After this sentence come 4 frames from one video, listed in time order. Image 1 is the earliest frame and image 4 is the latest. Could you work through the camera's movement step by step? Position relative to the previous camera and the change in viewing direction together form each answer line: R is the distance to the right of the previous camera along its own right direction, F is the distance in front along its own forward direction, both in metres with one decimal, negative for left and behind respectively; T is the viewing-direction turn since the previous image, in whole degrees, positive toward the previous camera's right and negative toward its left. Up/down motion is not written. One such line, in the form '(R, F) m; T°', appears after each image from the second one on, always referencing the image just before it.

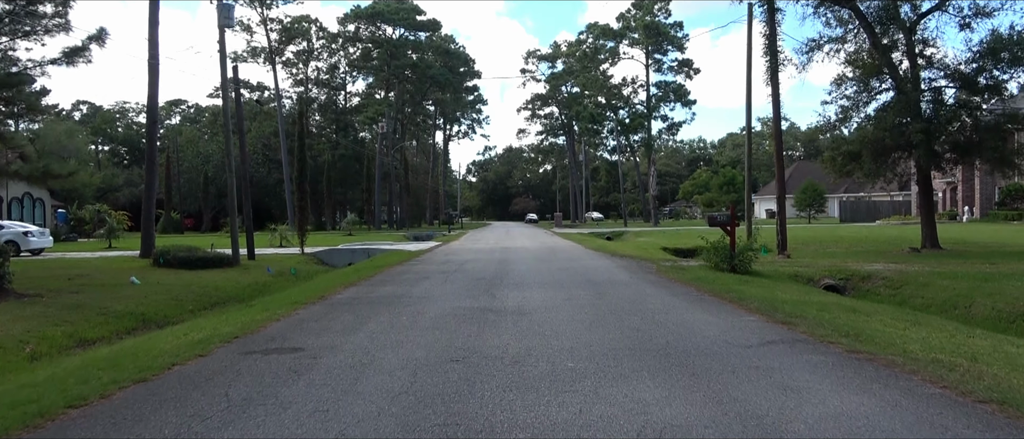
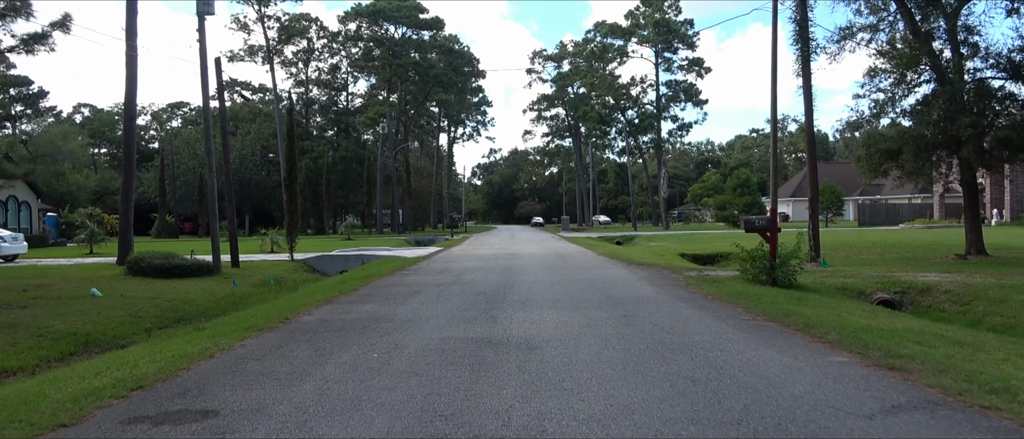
(0.0, +2.1) m; 0°
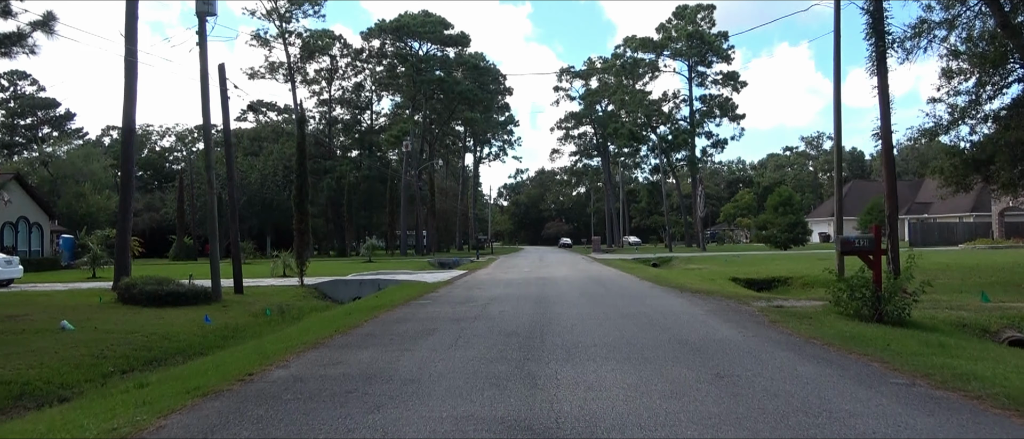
(-0.2, +2.6) m; -2°
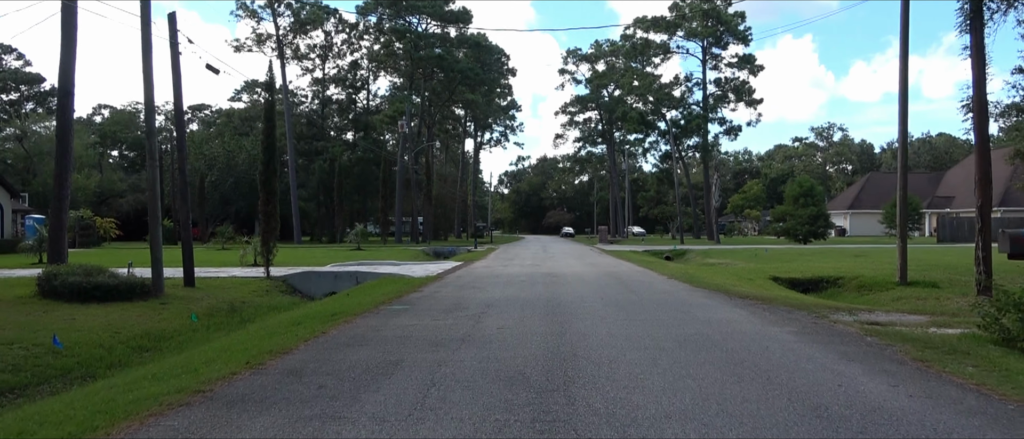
(-0.1, +3.6) m; 0°
